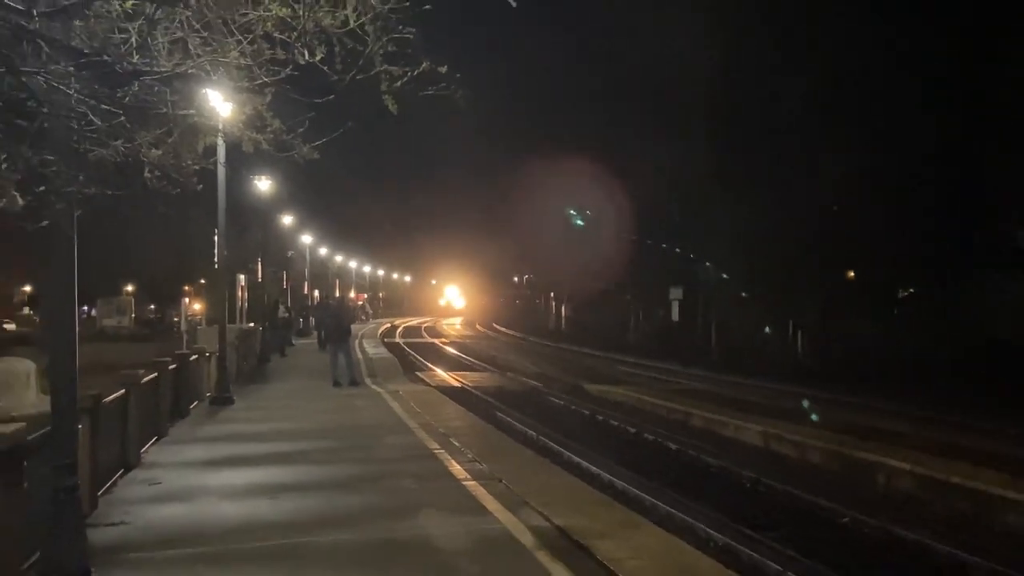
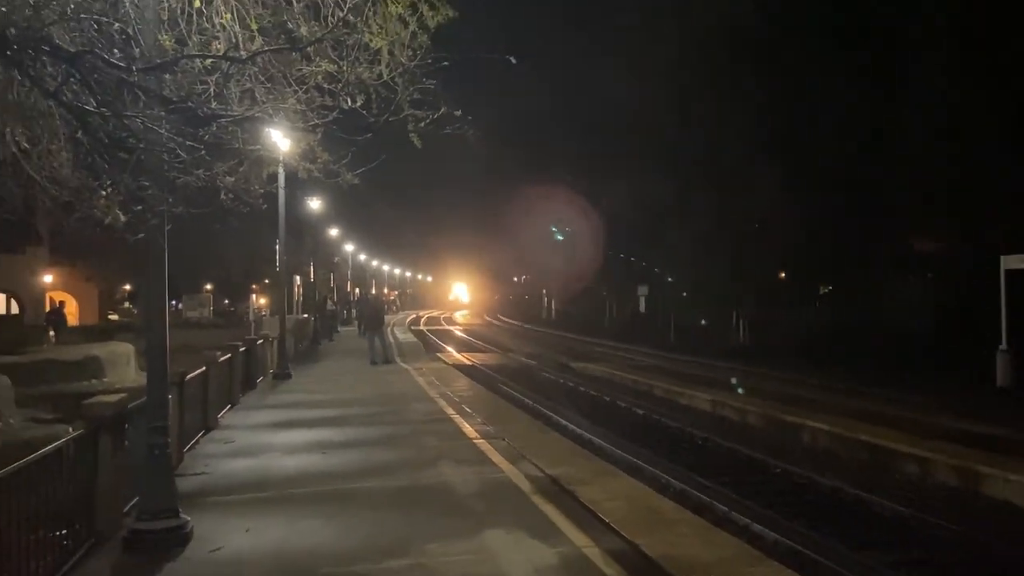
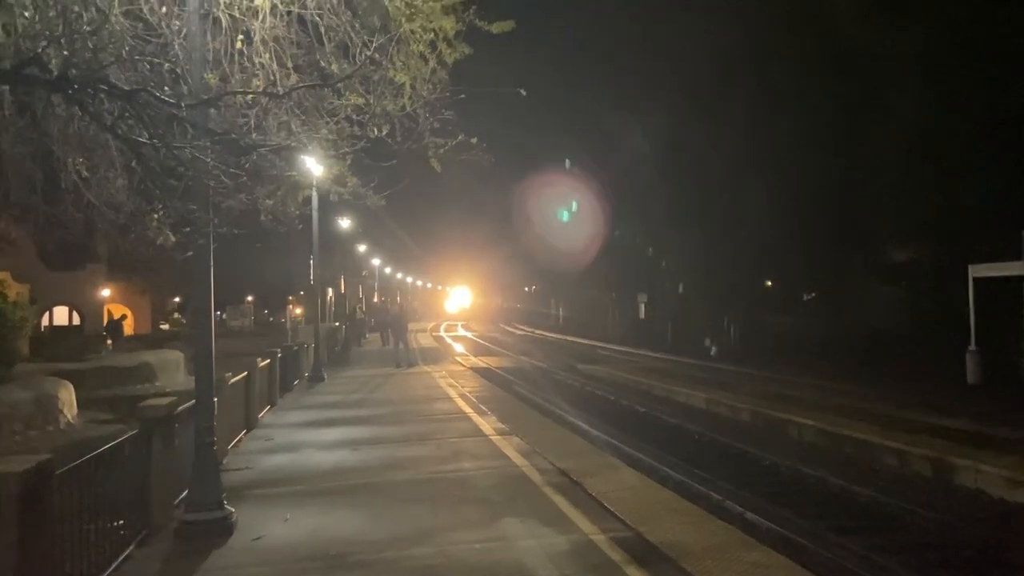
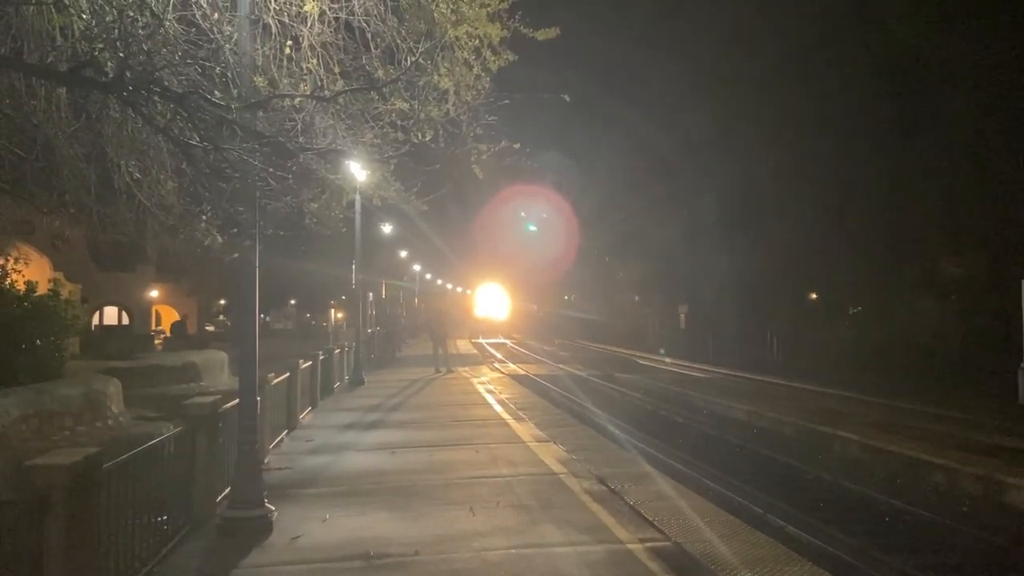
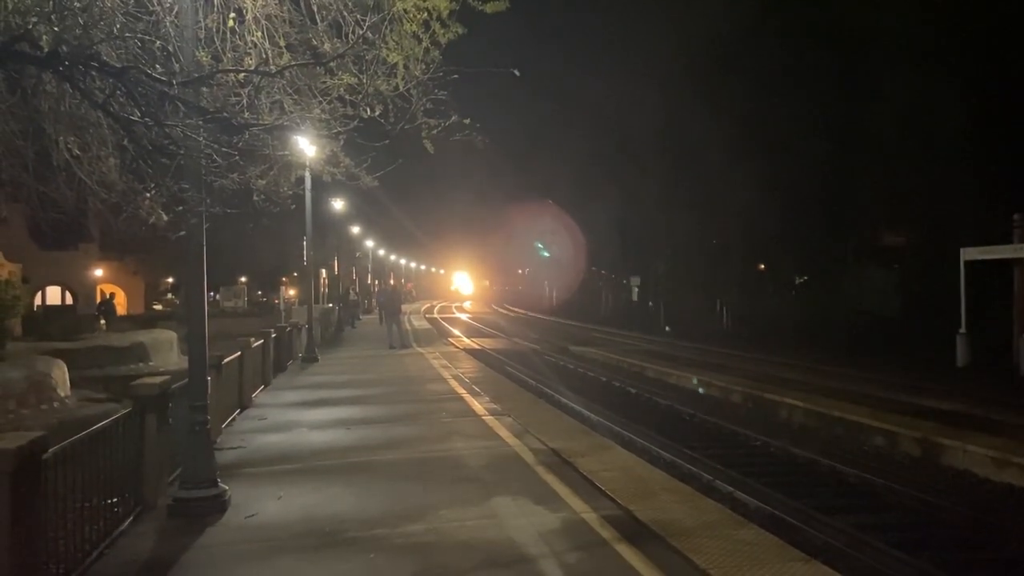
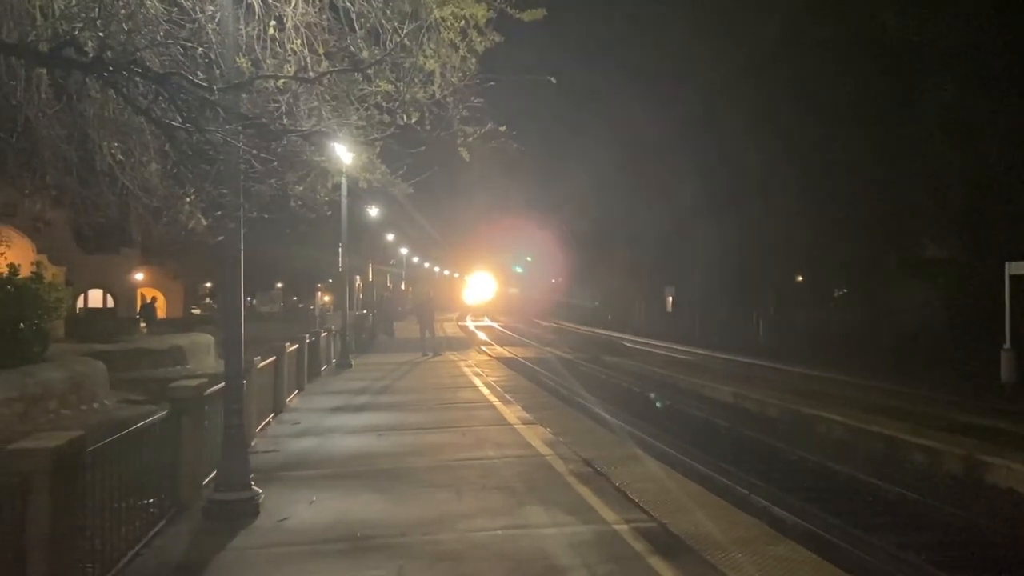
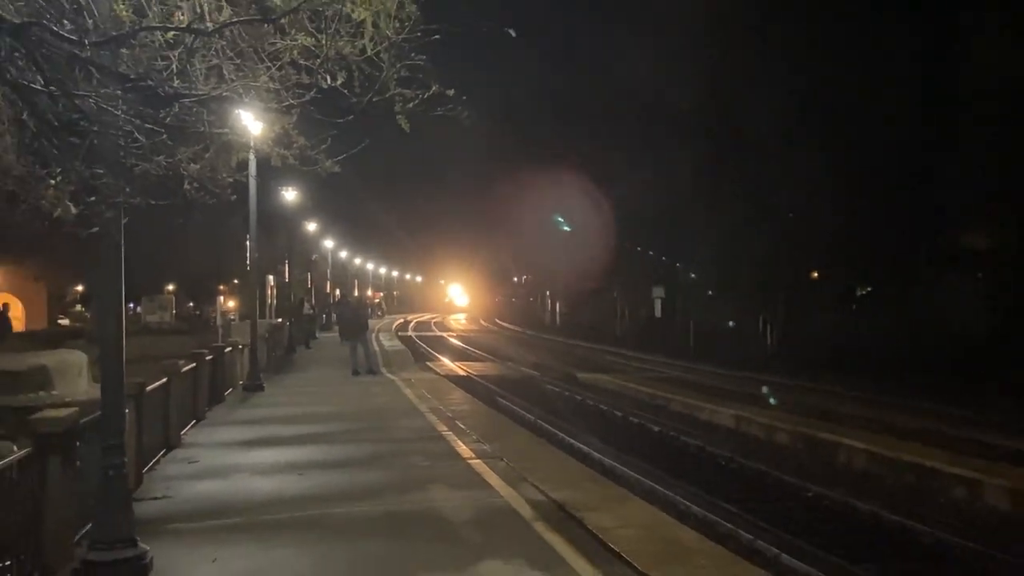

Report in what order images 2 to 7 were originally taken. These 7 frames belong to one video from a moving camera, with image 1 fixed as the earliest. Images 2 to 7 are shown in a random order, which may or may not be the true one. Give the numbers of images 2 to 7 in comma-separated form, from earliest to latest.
7, 2, 5, 3, 6, 4
